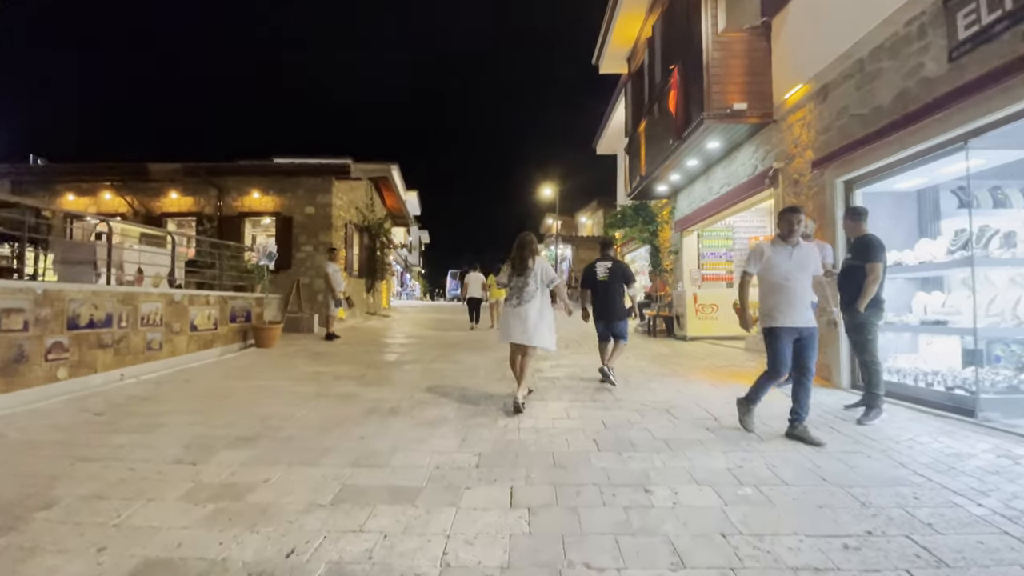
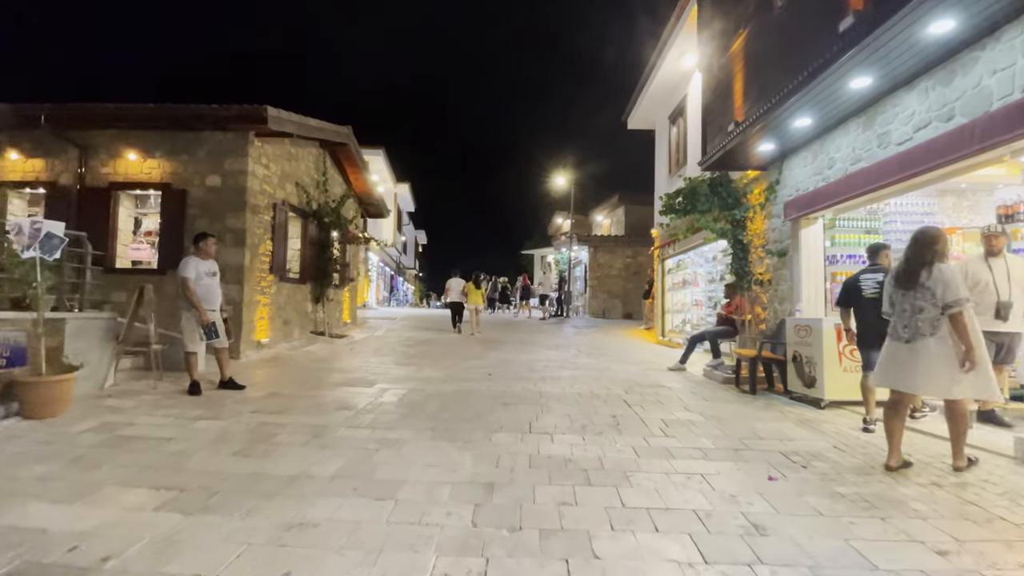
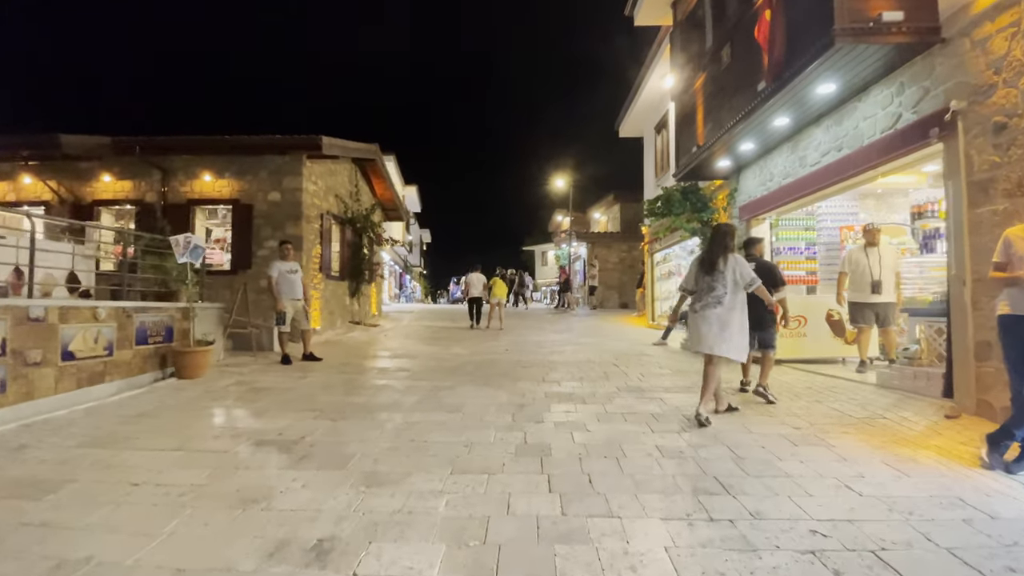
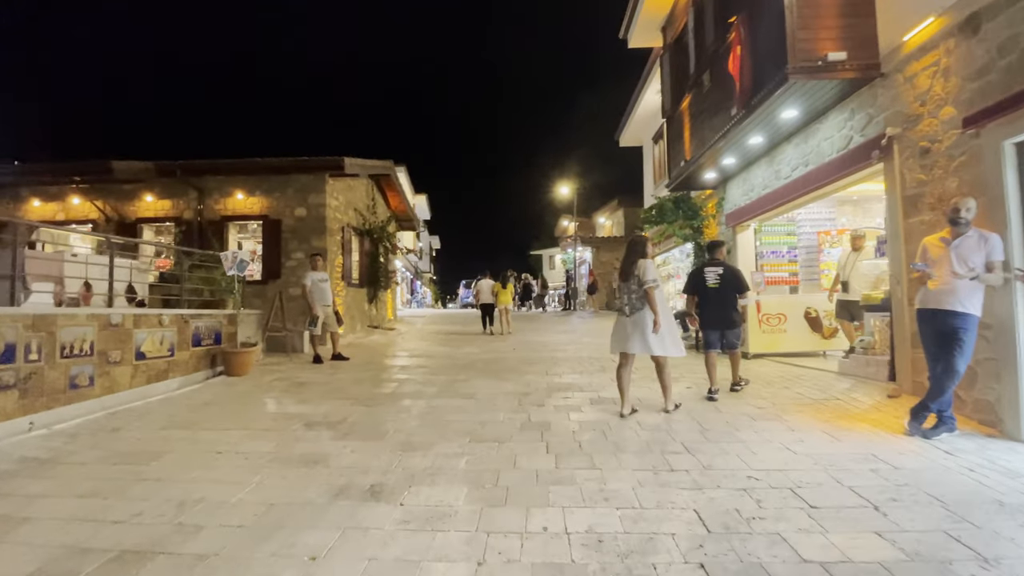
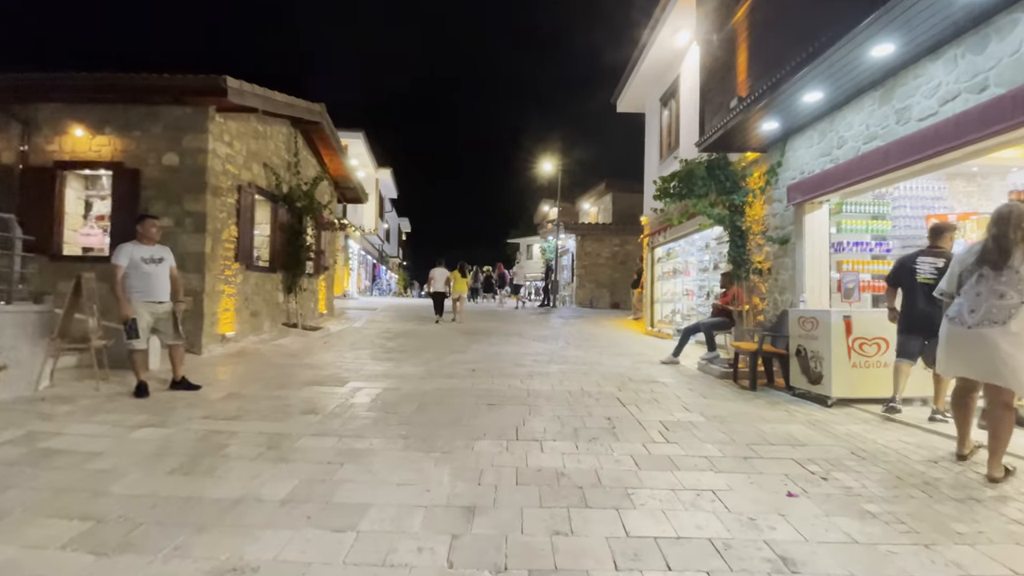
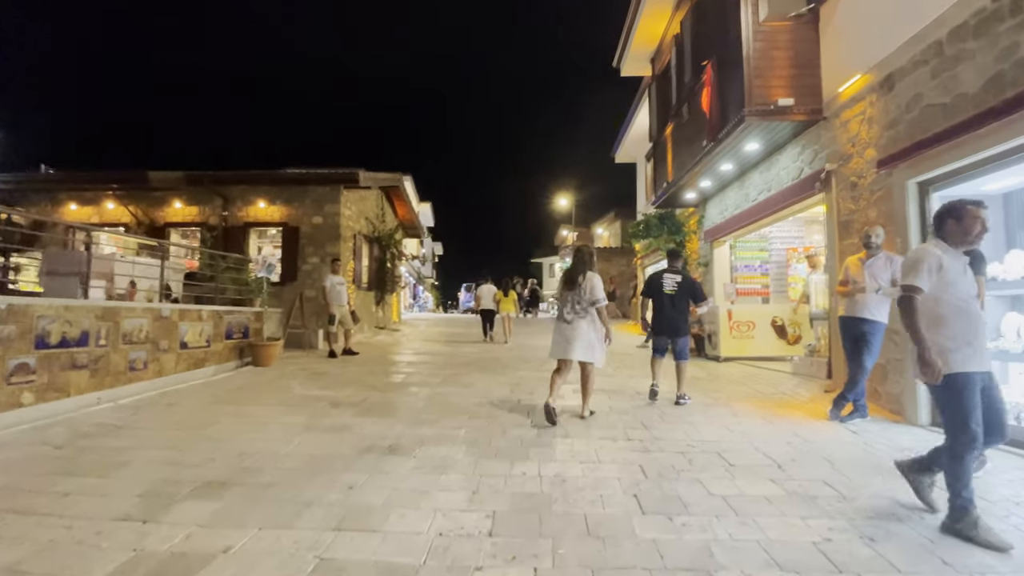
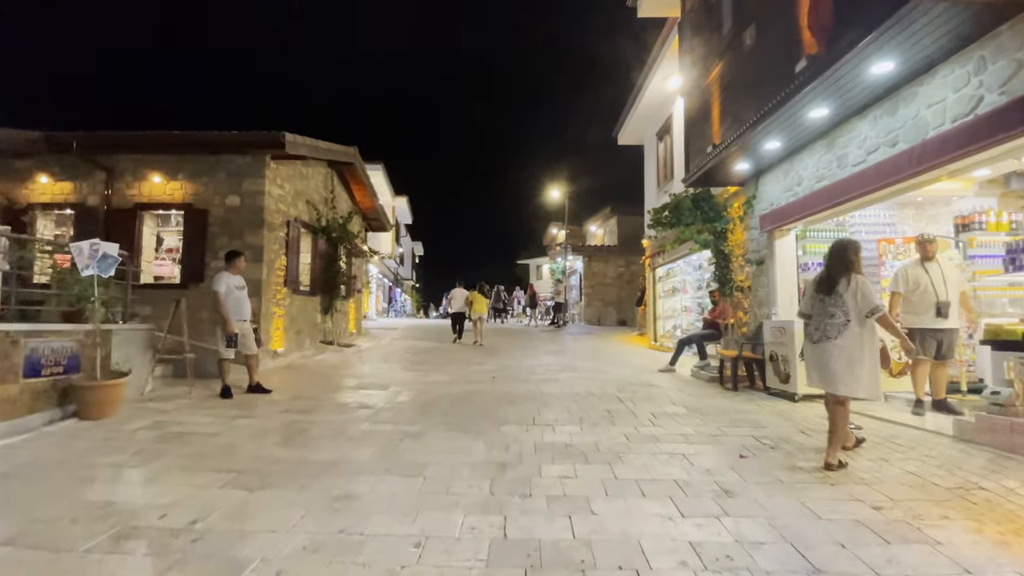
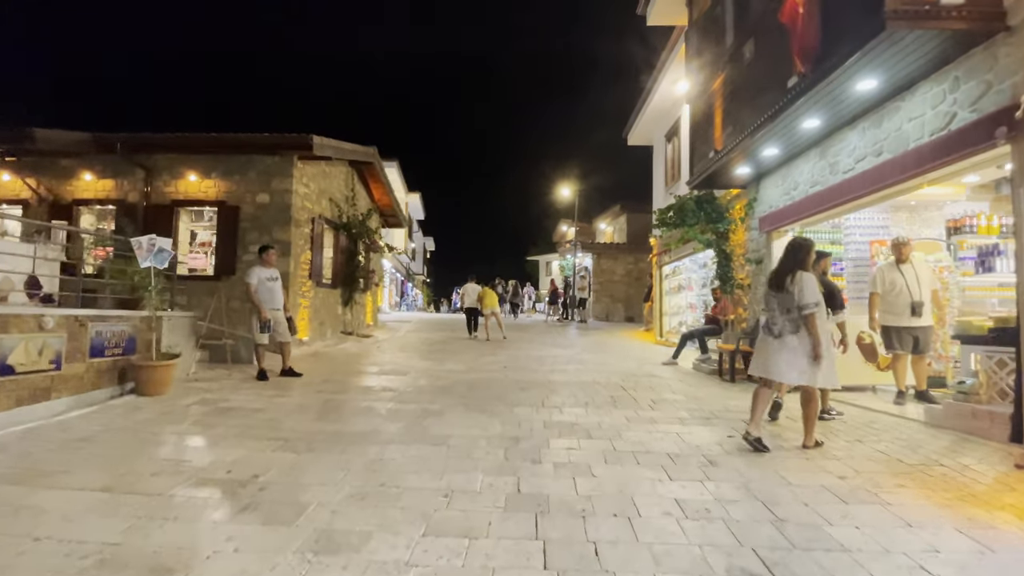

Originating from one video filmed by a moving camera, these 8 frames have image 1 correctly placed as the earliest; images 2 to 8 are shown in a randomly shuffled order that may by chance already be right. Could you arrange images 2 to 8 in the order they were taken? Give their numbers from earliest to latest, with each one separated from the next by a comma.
6, 4, 3, 8, 7, 2, 5
